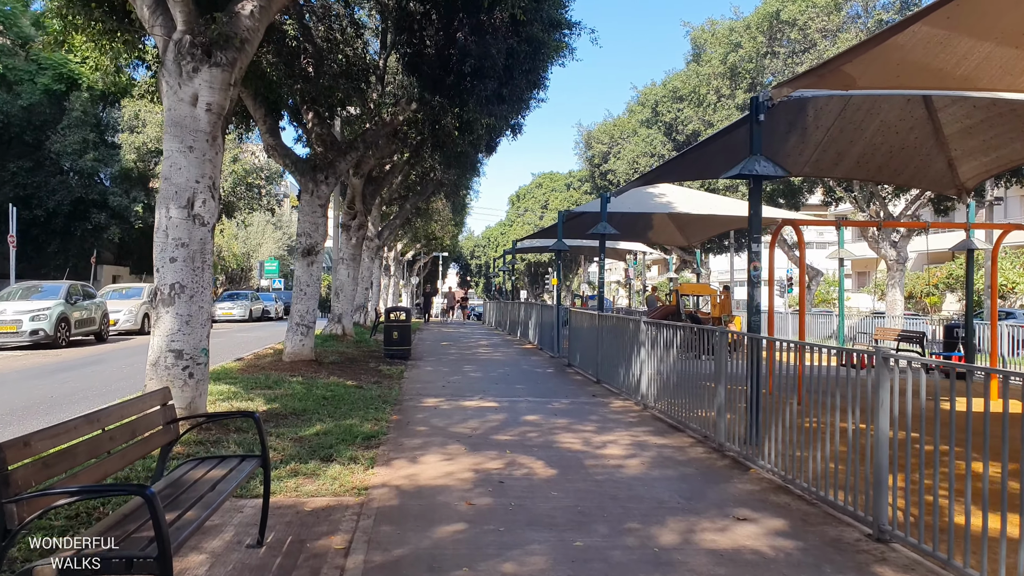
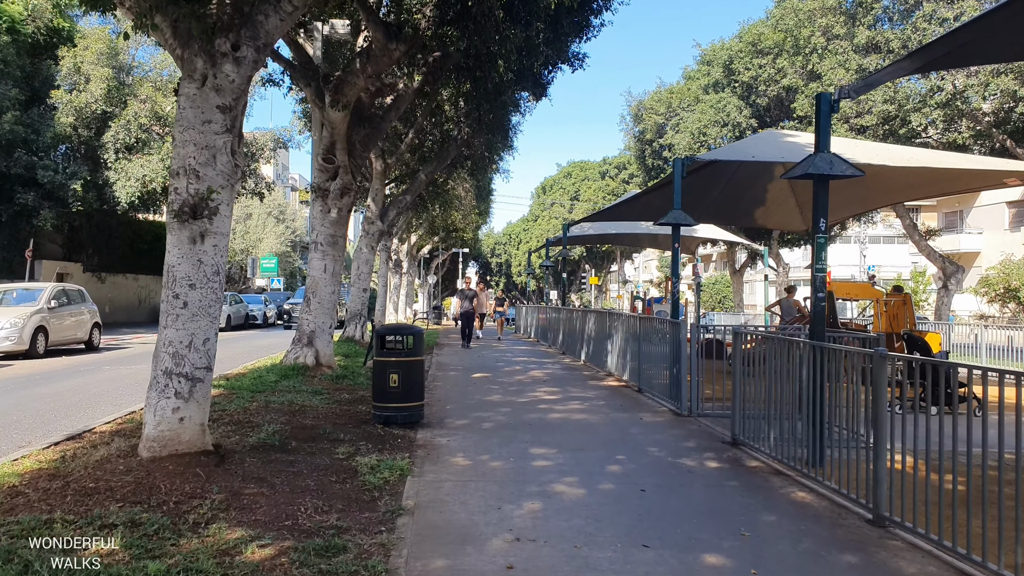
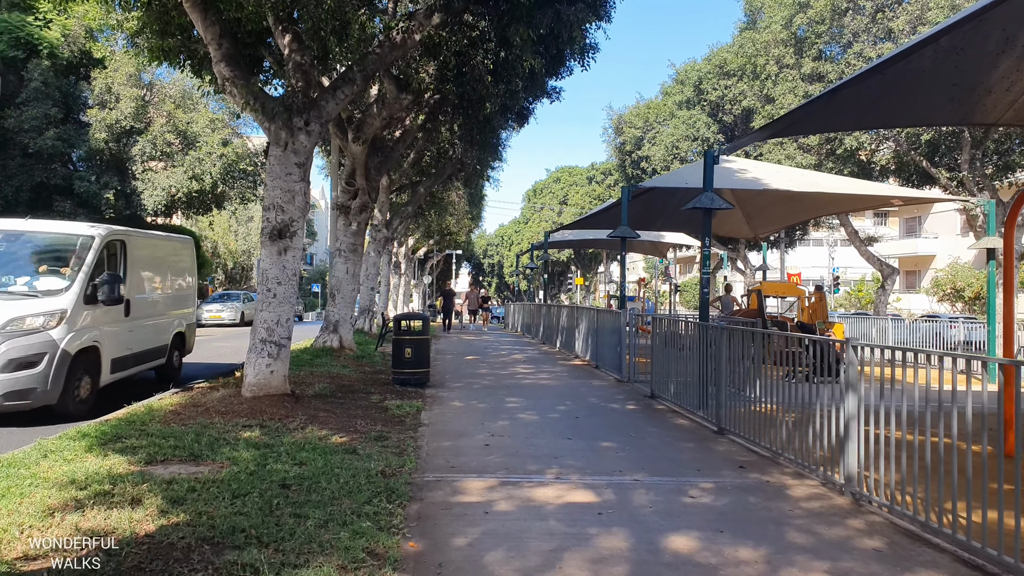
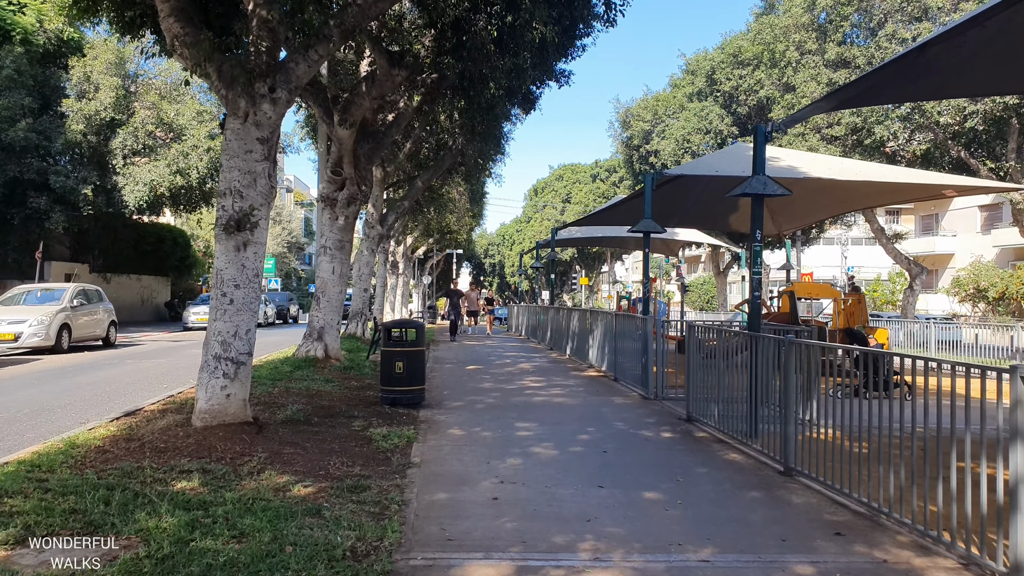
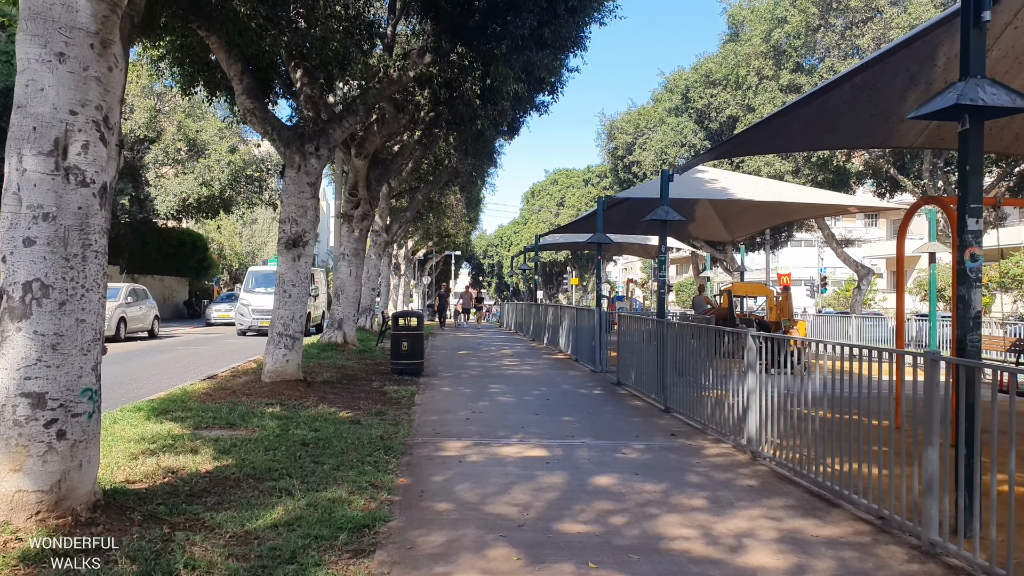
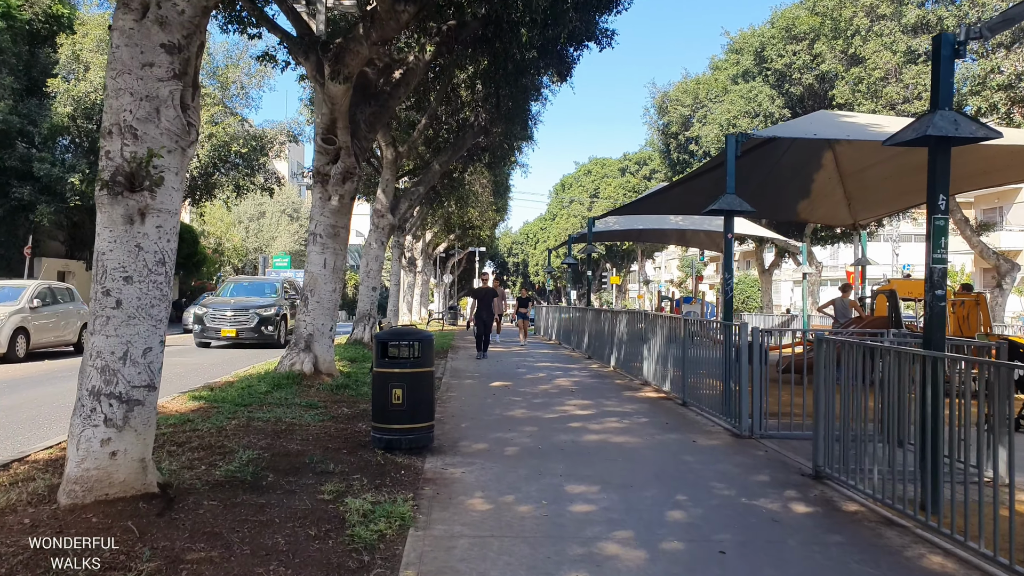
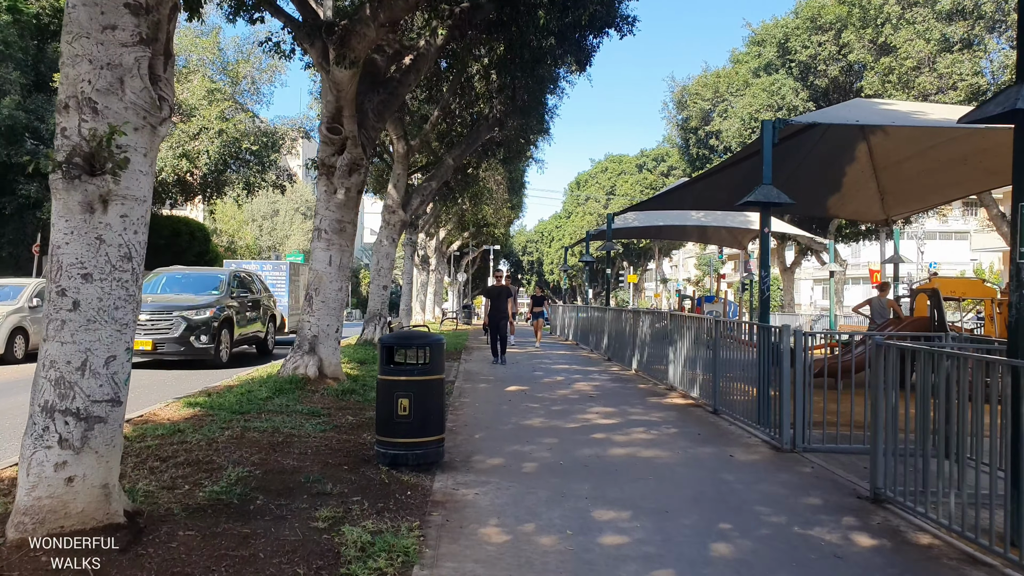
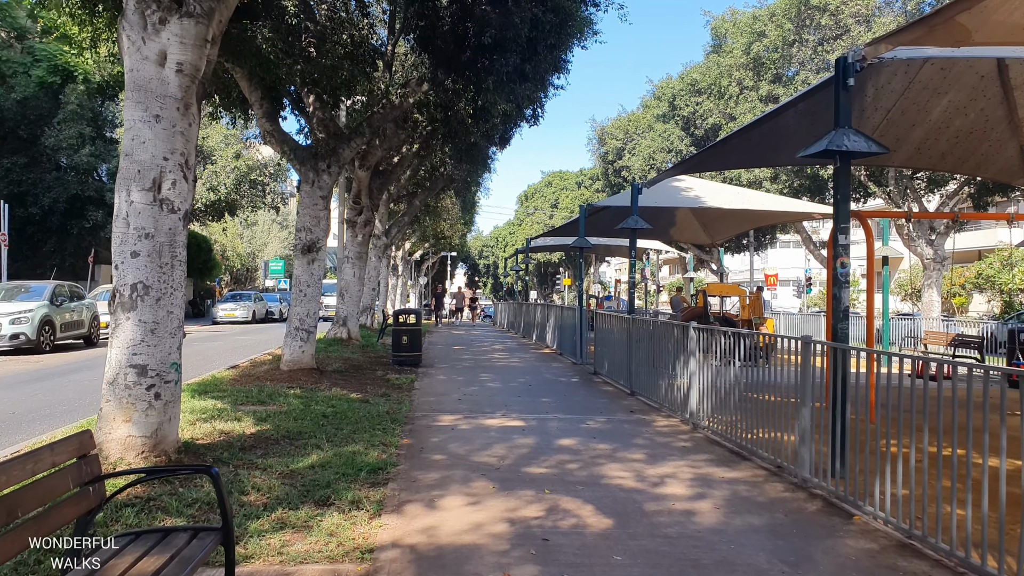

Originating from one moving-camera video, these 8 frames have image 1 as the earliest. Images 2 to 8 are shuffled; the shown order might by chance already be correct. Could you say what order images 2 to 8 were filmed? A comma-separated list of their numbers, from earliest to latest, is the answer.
8, 5, 3, 4, 2, 6, 7
